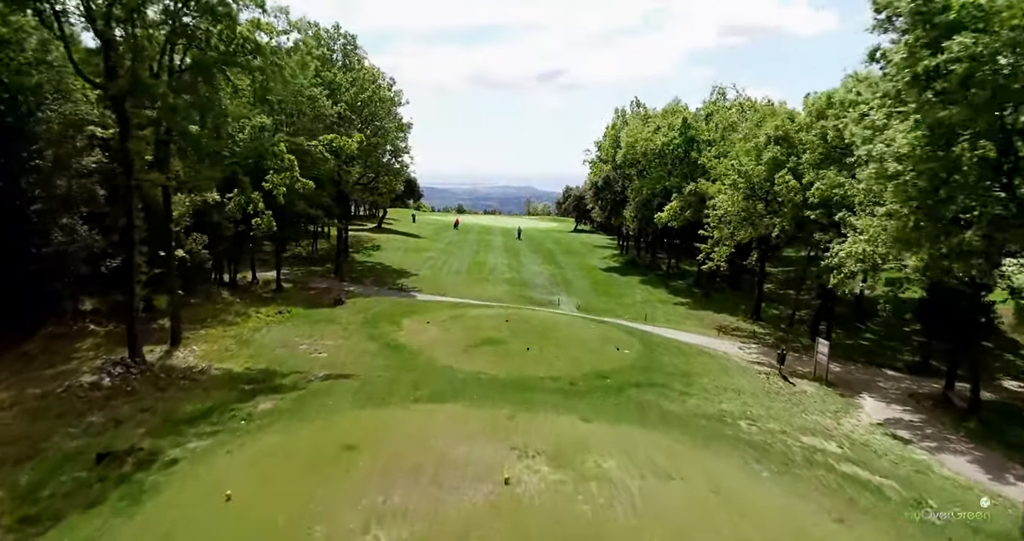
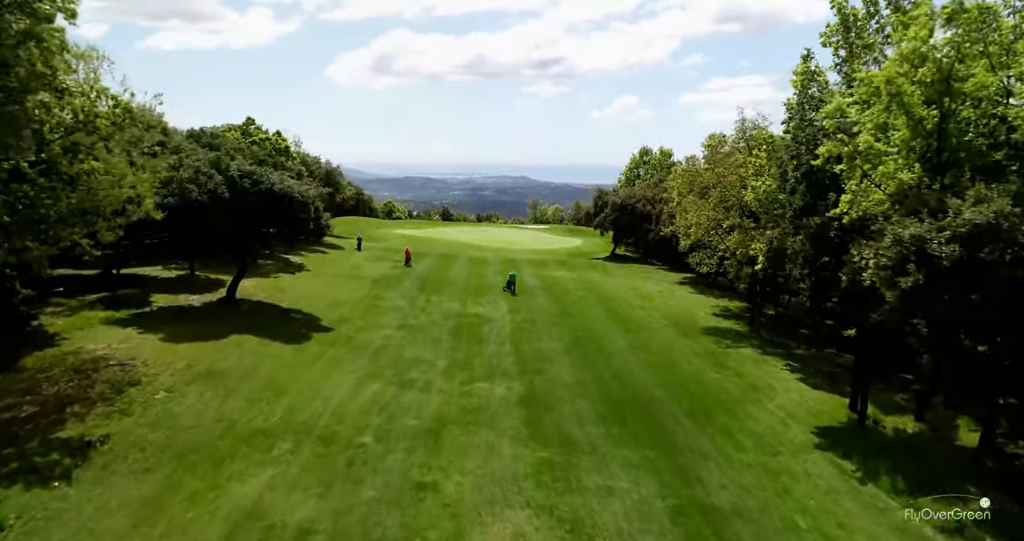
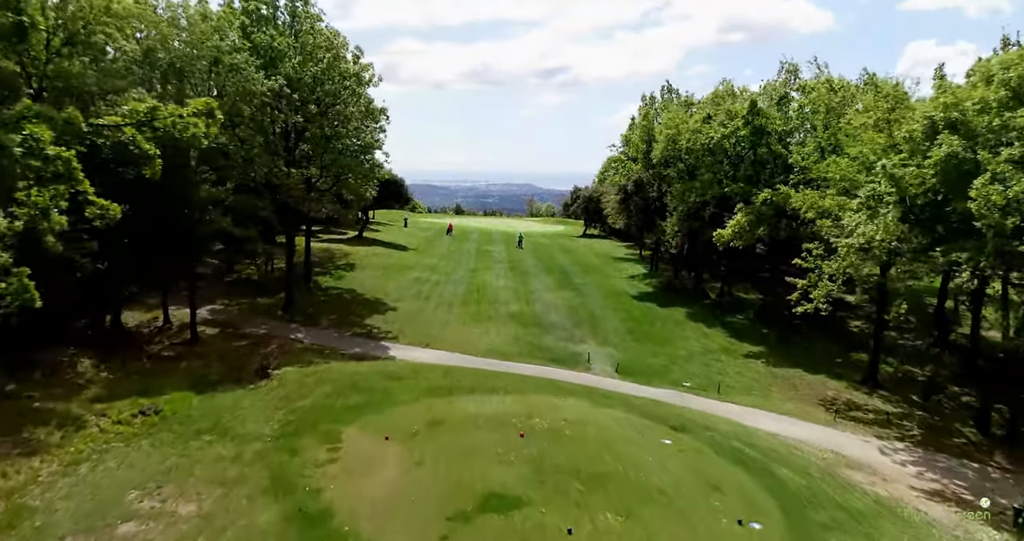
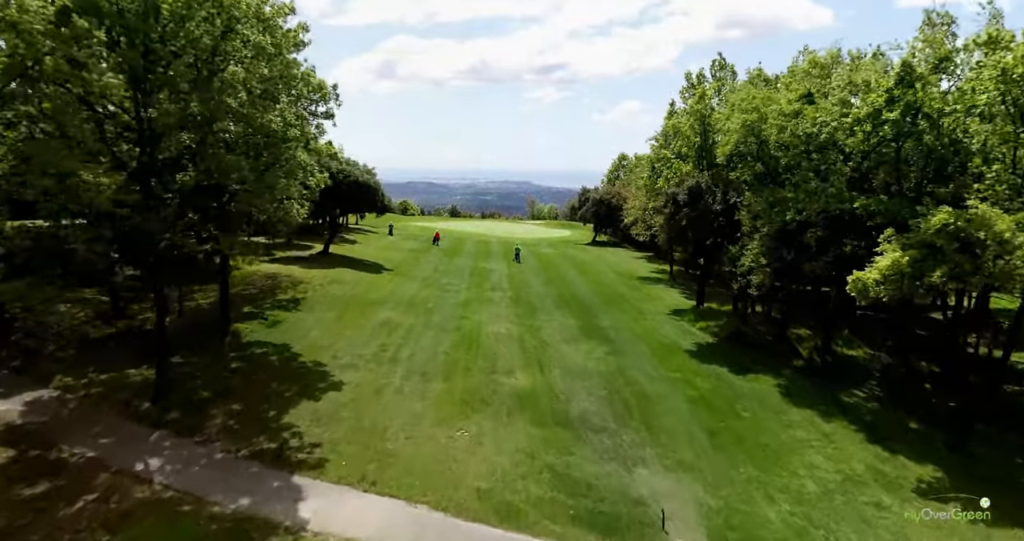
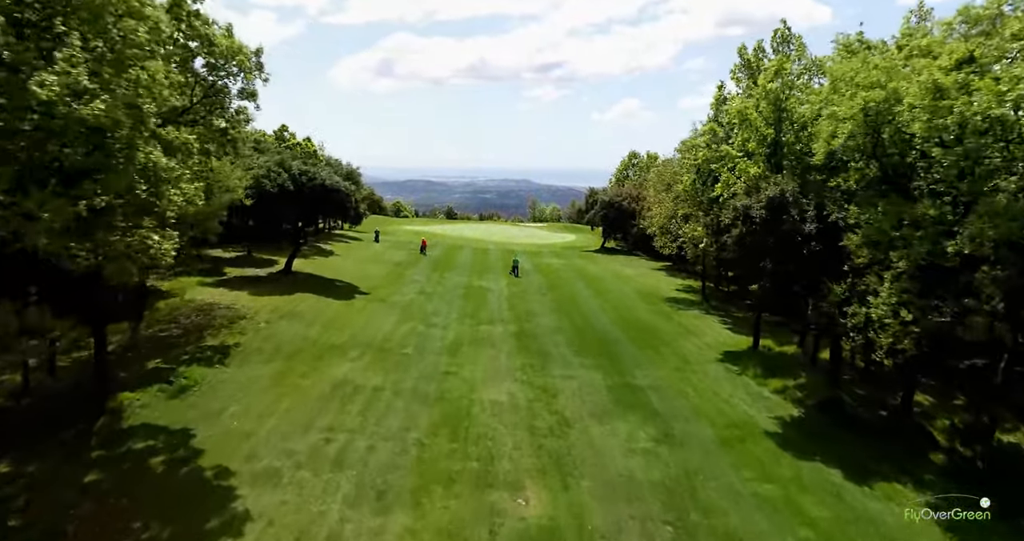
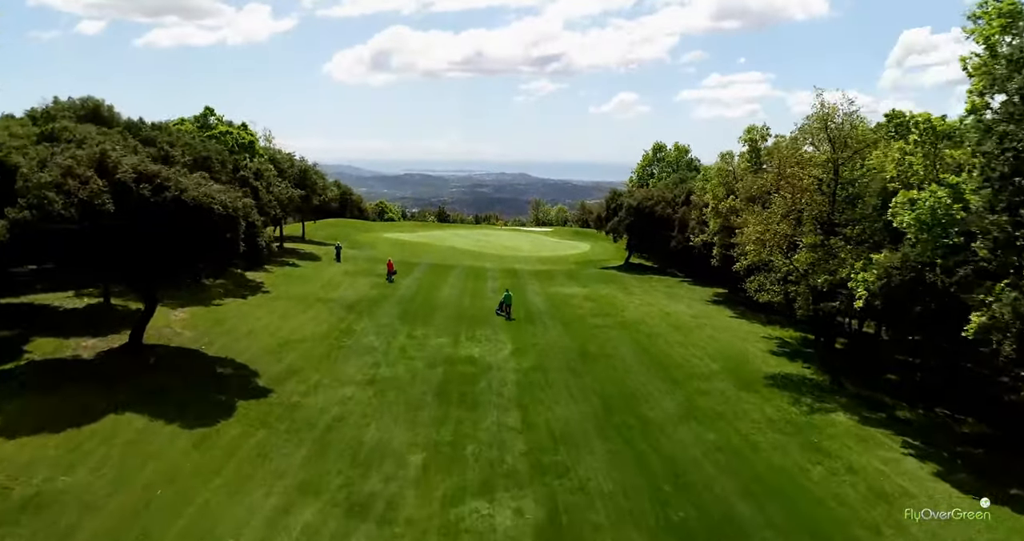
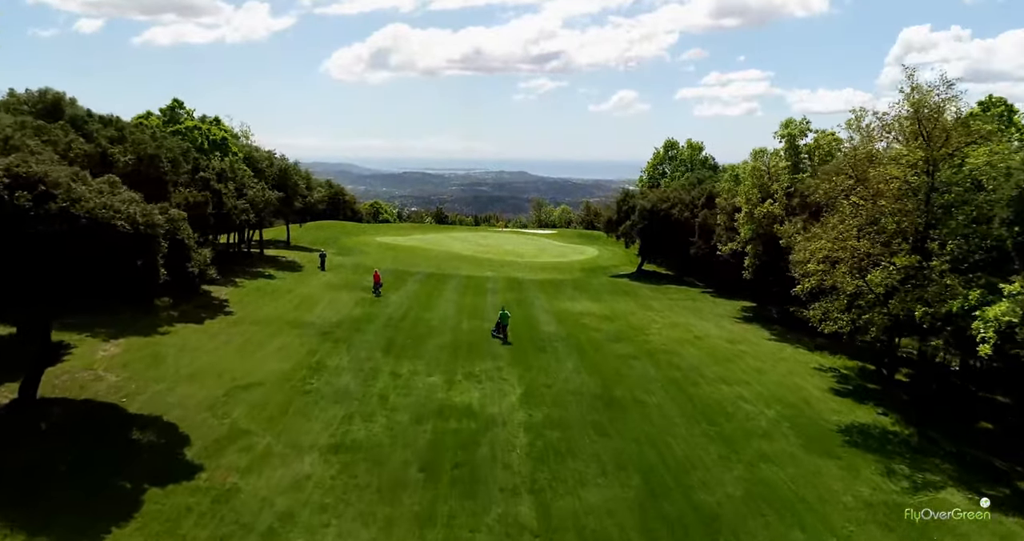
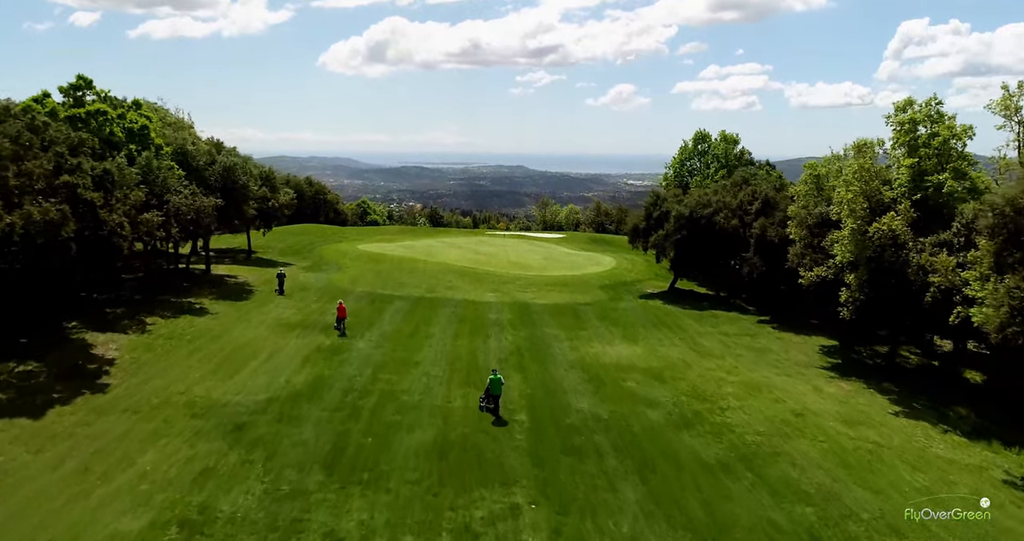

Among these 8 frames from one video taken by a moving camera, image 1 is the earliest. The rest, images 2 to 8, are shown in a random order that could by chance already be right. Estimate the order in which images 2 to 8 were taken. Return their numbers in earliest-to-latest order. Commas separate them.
3, 4, 5, 2, 6, 7, 8
